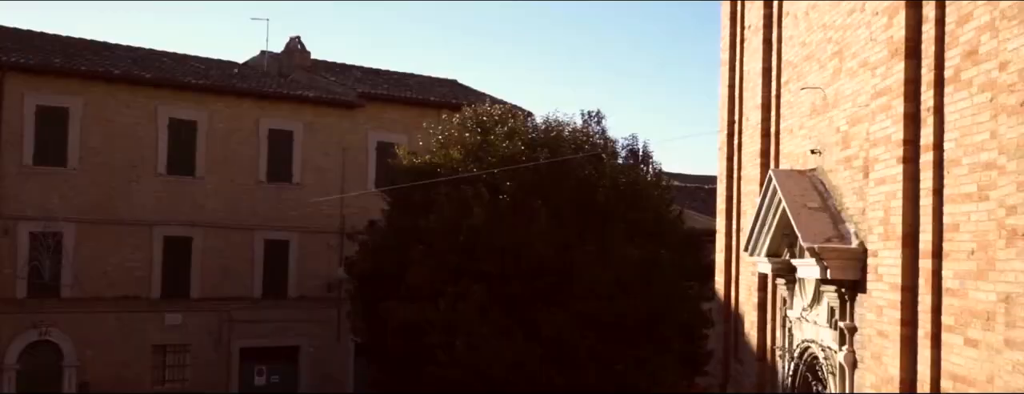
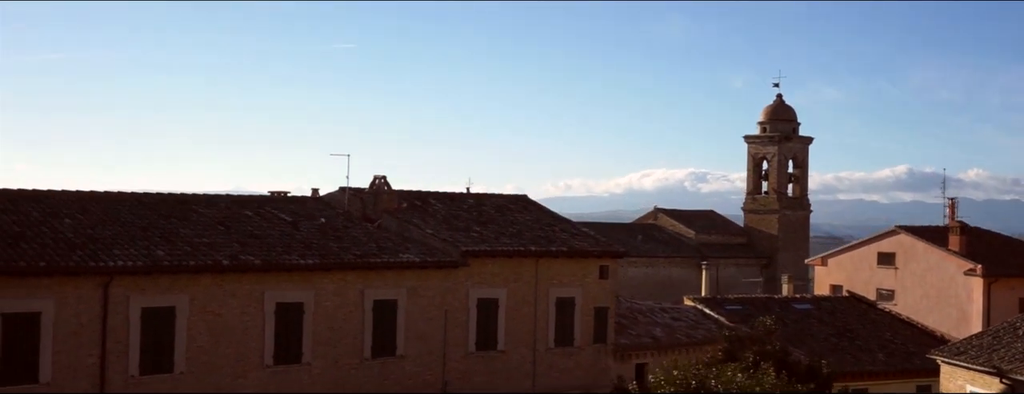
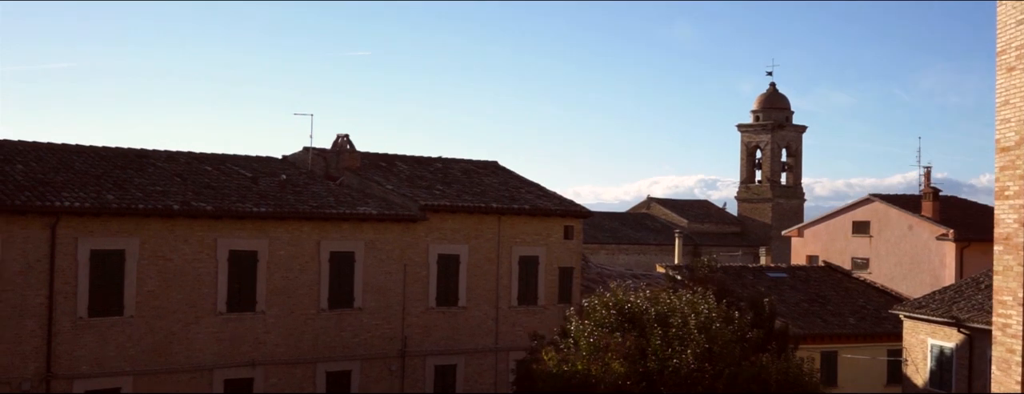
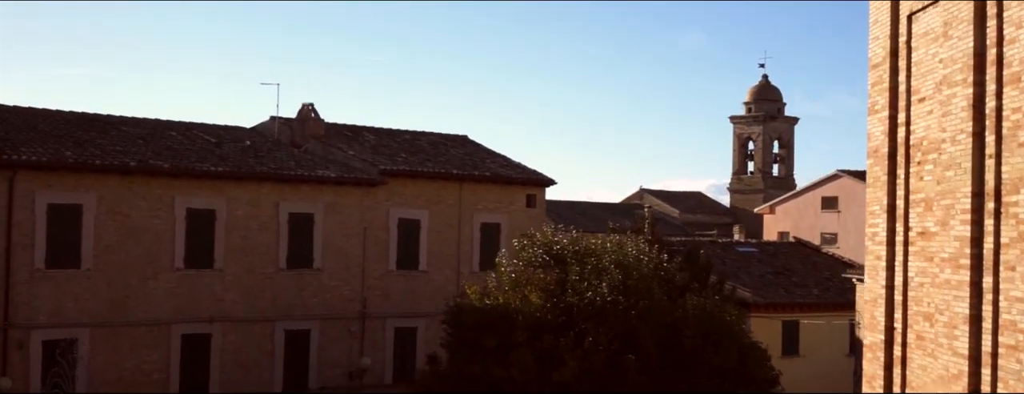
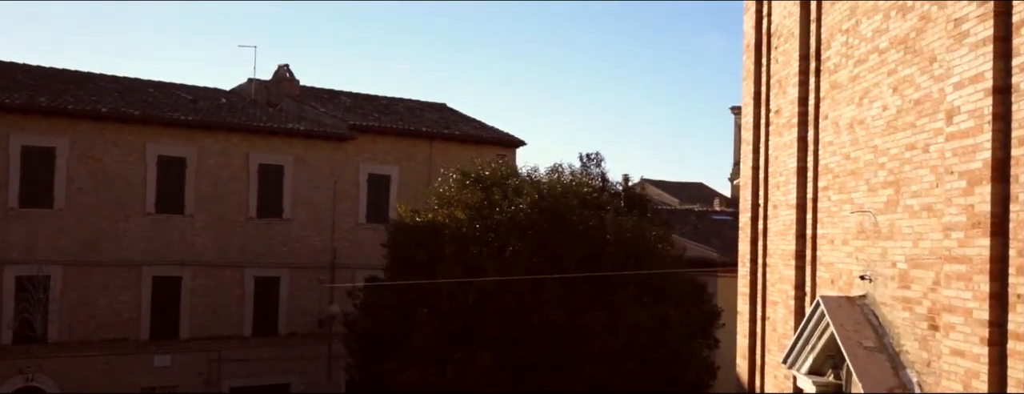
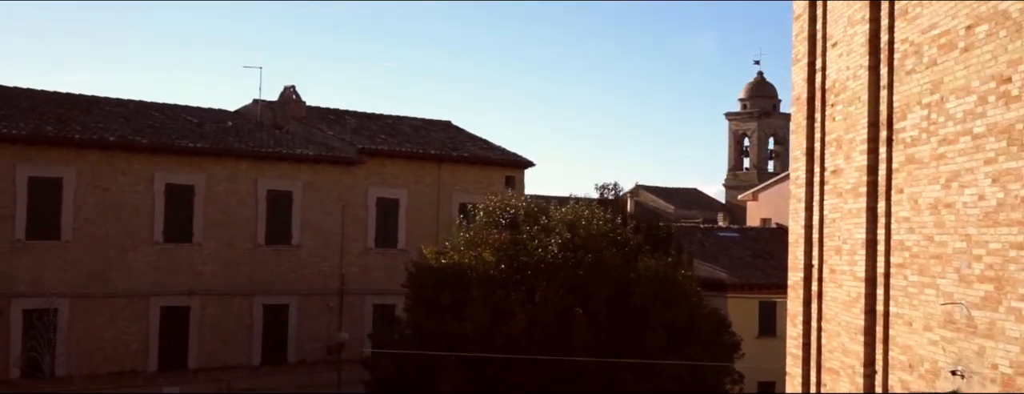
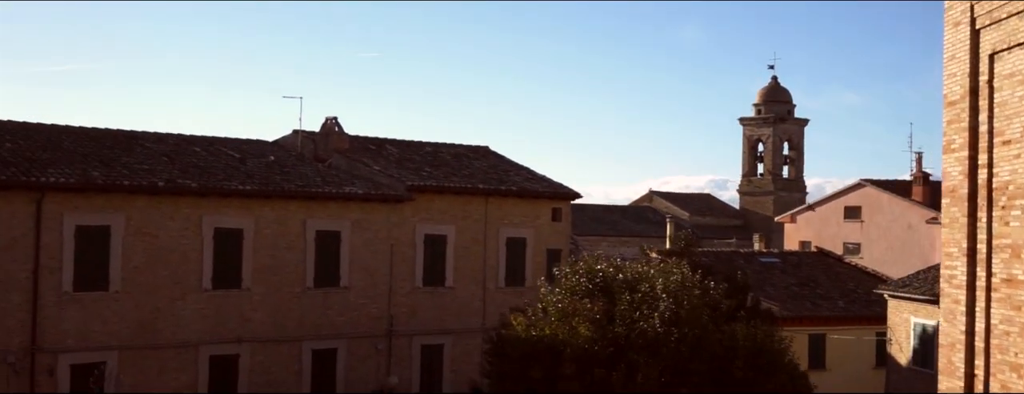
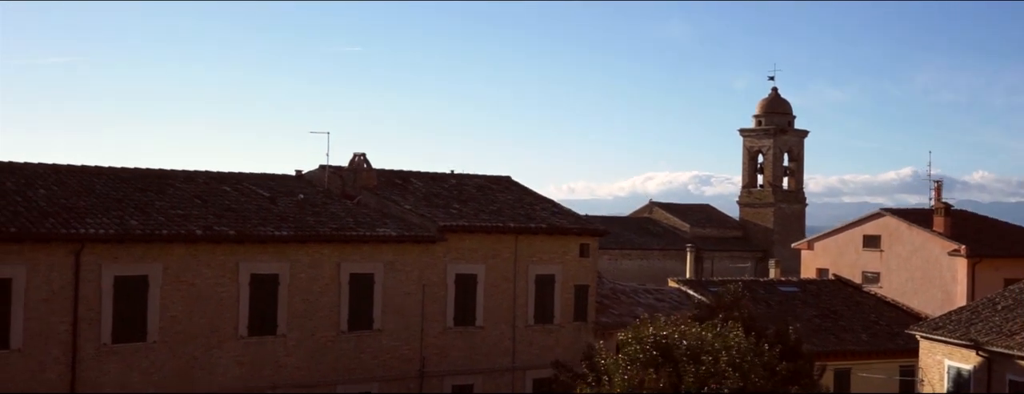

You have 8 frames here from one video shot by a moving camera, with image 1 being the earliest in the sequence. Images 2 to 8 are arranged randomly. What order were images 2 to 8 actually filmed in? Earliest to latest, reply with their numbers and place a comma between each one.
5, 6, 4, 7, 3, 8, 2
